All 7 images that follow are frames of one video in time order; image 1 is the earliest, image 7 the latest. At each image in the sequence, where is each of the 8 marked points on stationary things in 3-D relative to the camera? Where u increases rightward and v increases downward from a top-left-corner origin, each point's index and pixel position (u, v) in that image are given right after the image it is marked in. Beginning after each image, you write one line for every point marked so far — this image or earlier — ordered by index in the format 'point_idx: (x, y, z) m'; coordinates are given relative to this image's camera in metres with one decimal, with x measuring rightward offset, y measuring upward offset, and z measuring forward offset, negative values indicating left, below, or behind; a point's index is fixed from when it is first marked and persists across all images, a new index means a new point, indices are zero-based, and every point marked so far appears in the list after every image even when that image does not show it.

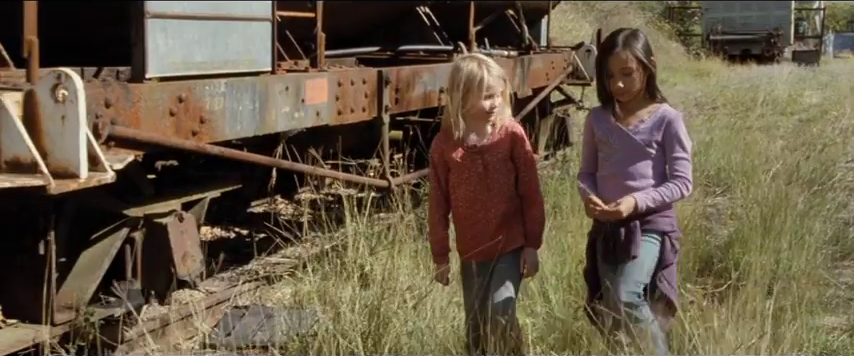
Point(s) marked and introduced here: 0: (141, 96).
0: (-1.2, +0.3, +4.0) m
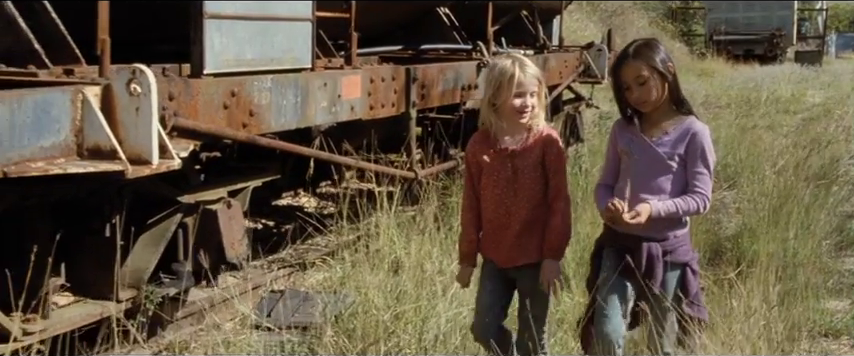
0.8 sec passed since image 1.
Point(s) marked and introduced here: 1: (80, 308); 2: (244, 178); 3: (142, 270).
0: (-1.0, +0.4, +4.3) m
1: (-1.5, -0.6, +4.2) m
2: (-1.0, 0.0, +5.5) m
3: (-1.3, -0.4, +4.6) m
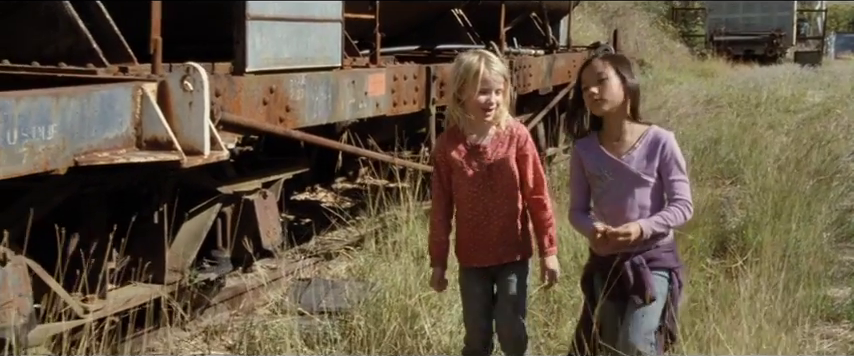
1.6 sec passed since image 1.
0: (-0.9, +0.4, +4.7) m
1: (-1.3, -0.5, +4.5) m
2: (-0.9, 0.0, +5.8) m
3: (-1.2, -0.4, +5.0) m
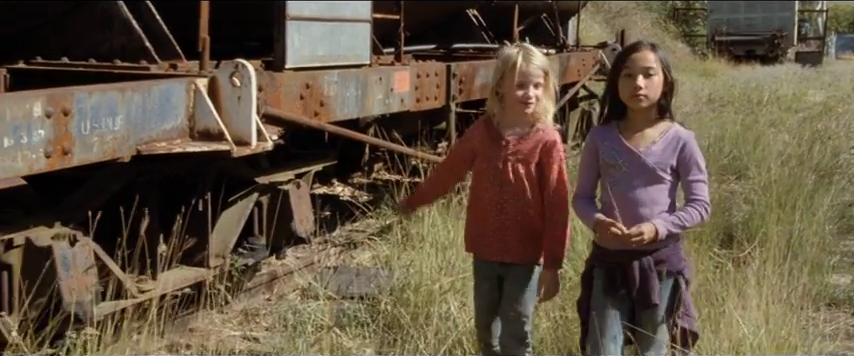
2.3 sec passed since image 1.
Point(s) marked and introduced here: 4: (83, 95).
0: (-0.7, +0.5, +5.0) m
1: (-1.2, -0.5, +4.8) m
2: (-0.7, +0.1, +6.1) m
3: (-1.1, -0.3, +5.3) m
4: (-1.3, +0.3, +3.7) m
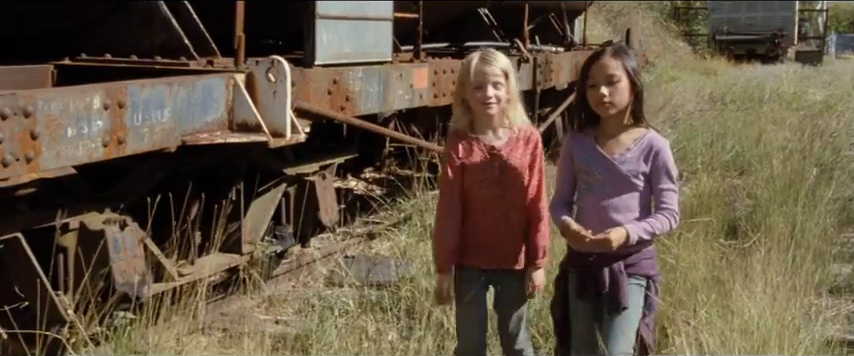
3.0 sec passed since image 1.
0: (-0.6, +0.5, +5.2) m
1: (-1.1, -0.4, +5.1) m
2: (-0.6, +0.1, +6.4) m
3: (-1.0, -0.3, +5.5) m
4: (-1.2, +0.4, +4.0) m
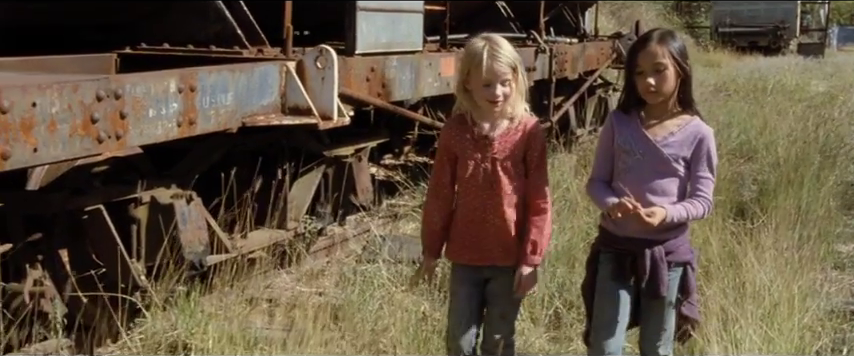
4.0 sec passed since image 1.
0: (-0.4, +0.6, +5.6) m
1: (-0.9, -0.3, +5.5) m
2: (-0.4, +0.3, +6.8) m
3: (-0.8, -0.2, +5.9) m
4: (-1.0, +0.5, +4.4) m
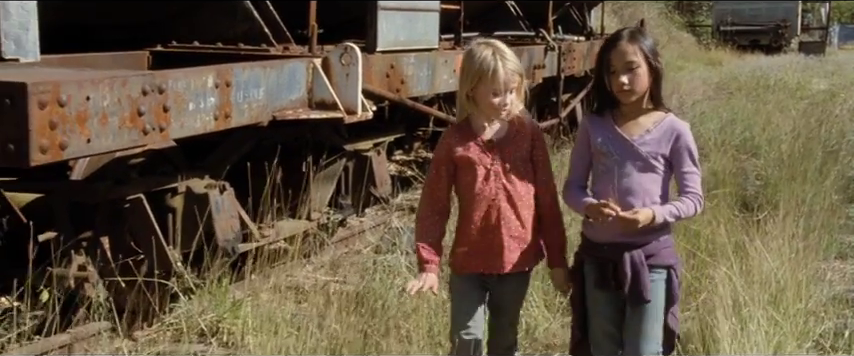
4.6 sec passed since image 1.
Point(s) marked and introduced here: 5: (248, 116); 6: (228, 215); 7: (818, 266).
0: (-0.3, +0.7, +5.9) m
1: (-0.8, -0.3, +5.7) m
2: (-0.3, +0.3, +7.0) m
3: (-0.7, -0.1, +6.2) m
4: (-0.9, +0.5, +4.6) m
5: (-0.9, +0.3, +4.7) m
6: (-1.0, -0.2, +4.9) m
7: (+2.4, -0.5, +6.1) m
